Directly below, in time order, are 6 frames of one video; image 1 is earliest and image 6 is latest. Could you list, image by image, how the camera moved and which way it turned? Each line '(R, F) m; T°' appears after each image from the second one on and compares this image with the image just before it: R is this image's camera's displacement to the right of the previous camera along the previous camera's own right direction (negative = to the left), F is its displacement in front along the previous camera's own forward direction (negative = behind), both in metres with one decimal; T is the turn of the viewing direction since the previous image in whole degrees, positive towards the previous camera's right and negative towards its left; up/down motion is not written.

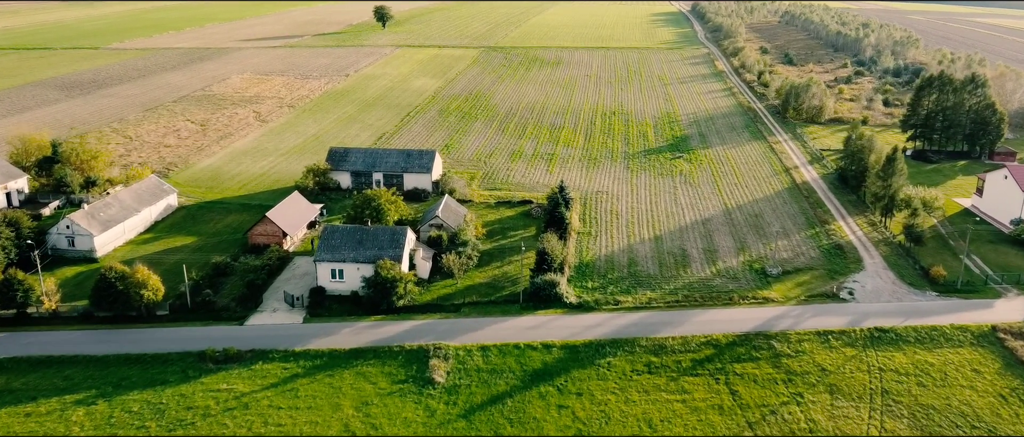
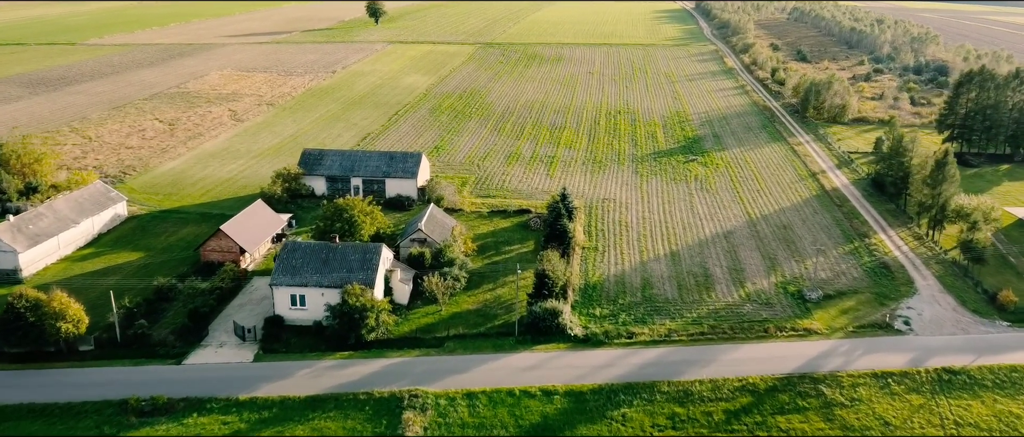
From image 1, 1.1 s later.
(+0.1, +5.9) m; 0°
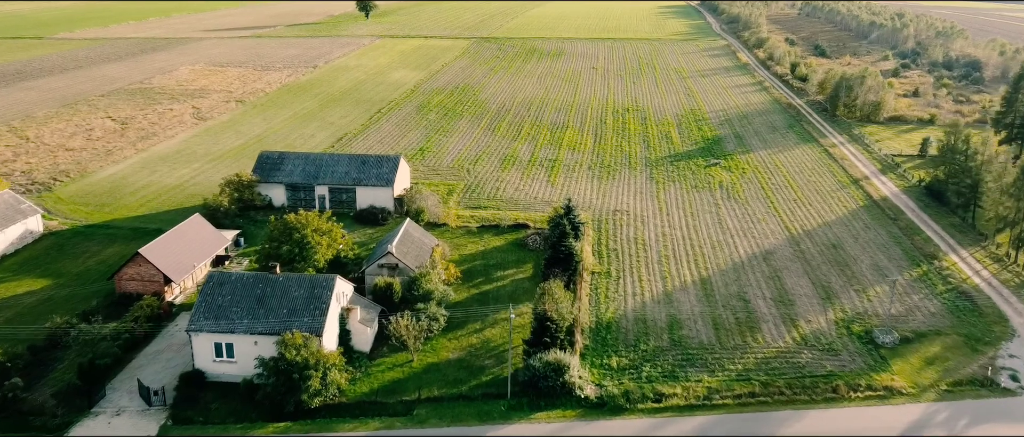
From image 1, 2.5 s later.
(+0.1, +7.3) m; 0°
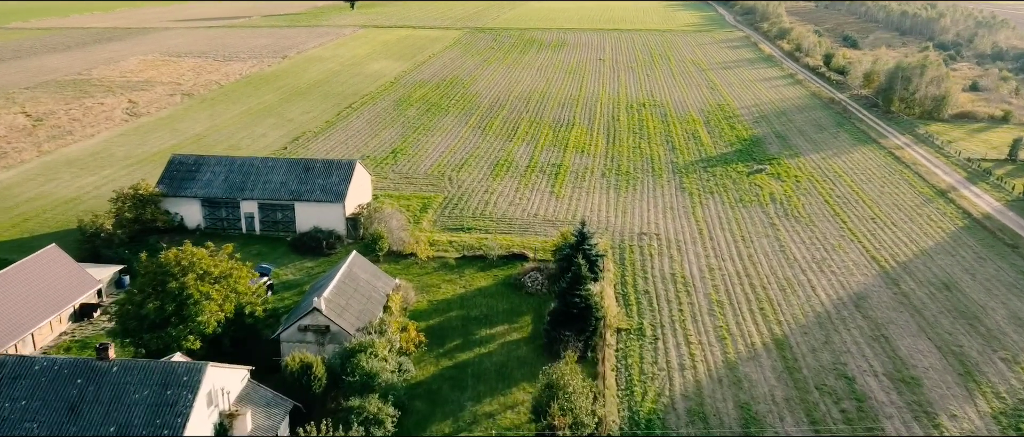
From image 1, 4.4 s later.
(+0.1, +9.9) m; 0°
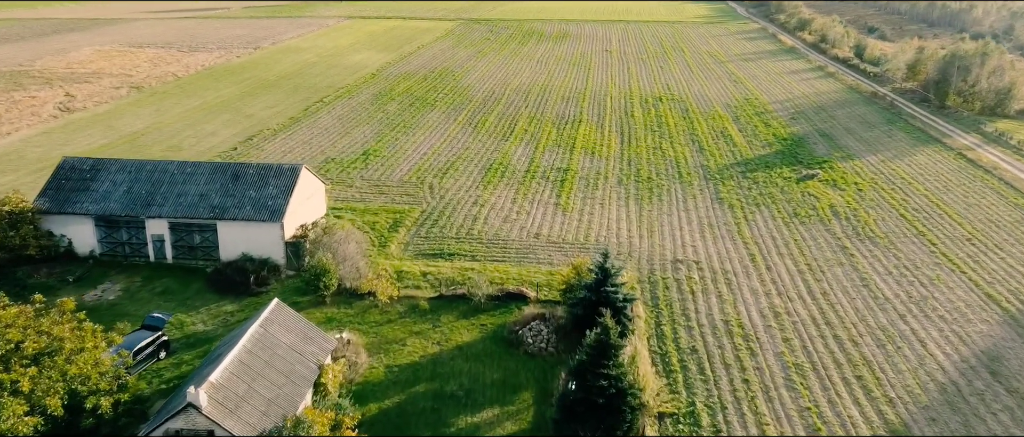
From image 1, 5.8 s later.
(+0.1, +7.2) m; 0°
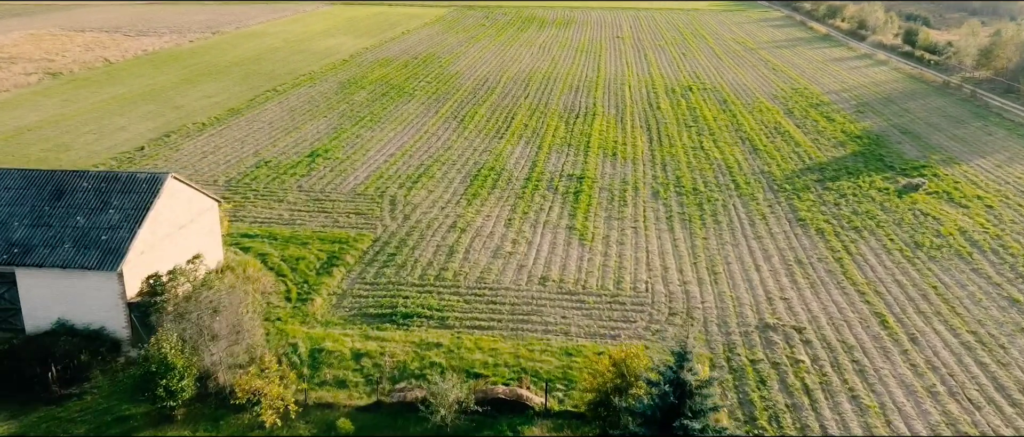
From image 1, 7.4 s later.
(+0.1, +8.6) m; 0°
